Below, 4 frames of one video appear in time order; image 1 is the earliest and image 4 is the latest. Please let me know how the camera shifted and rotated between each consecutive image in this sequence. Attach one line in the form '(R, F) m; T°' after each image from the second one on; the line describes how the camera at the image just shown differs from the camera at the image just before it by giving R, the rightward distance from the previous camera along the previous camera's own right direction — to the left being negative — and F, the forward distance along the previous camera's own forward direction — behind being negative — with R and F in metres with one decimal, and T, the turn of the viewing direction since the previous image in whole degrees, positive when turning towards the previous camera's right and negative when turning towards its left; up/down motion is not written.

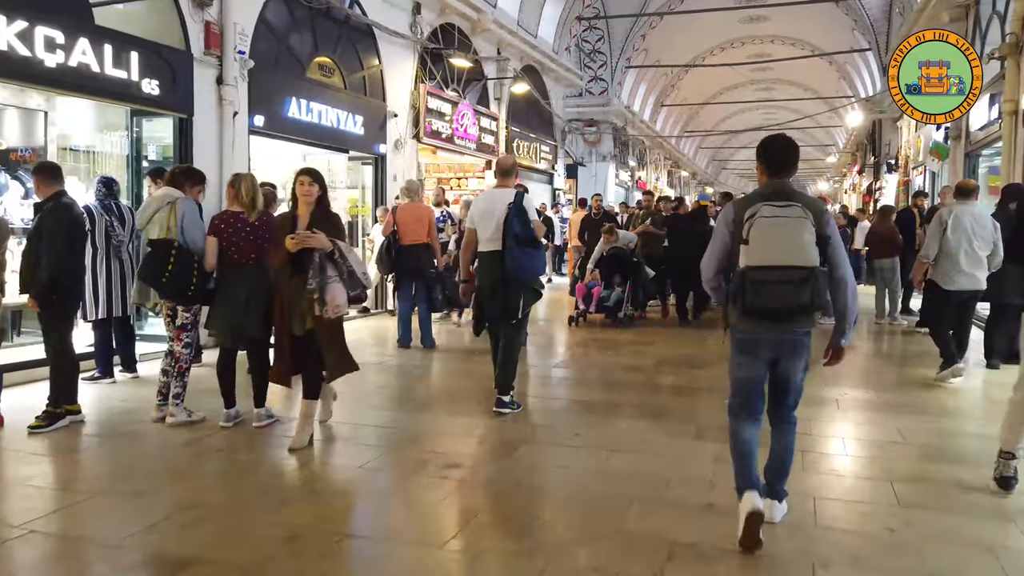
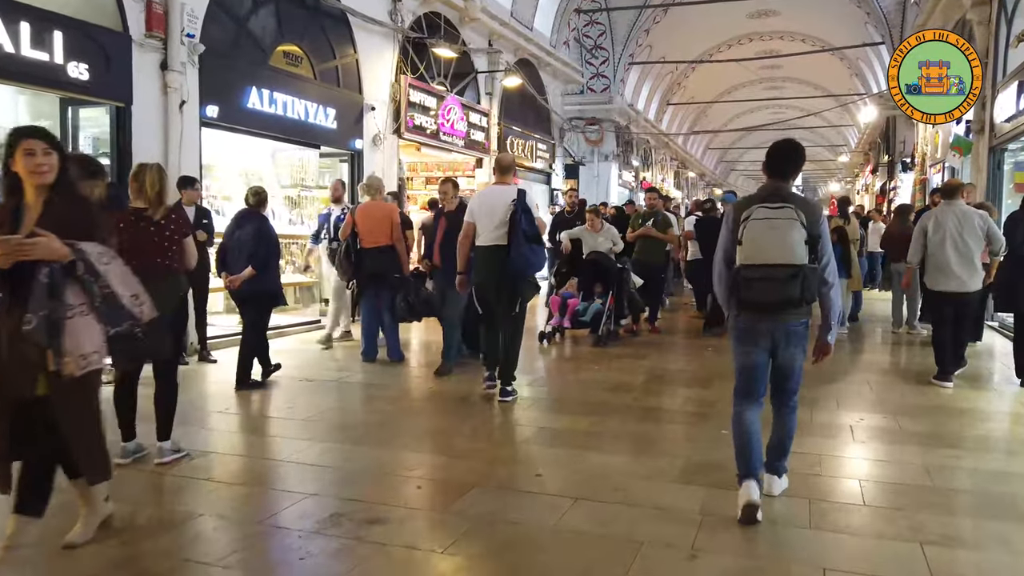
(+0.3, +0.7) m; -1°
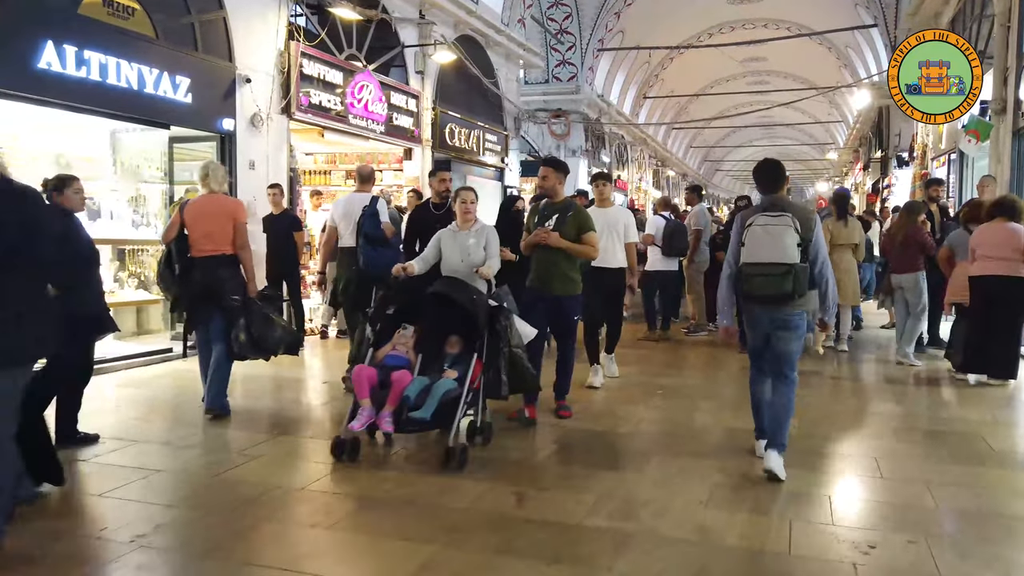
(+0.8, +1.9) m; +1°
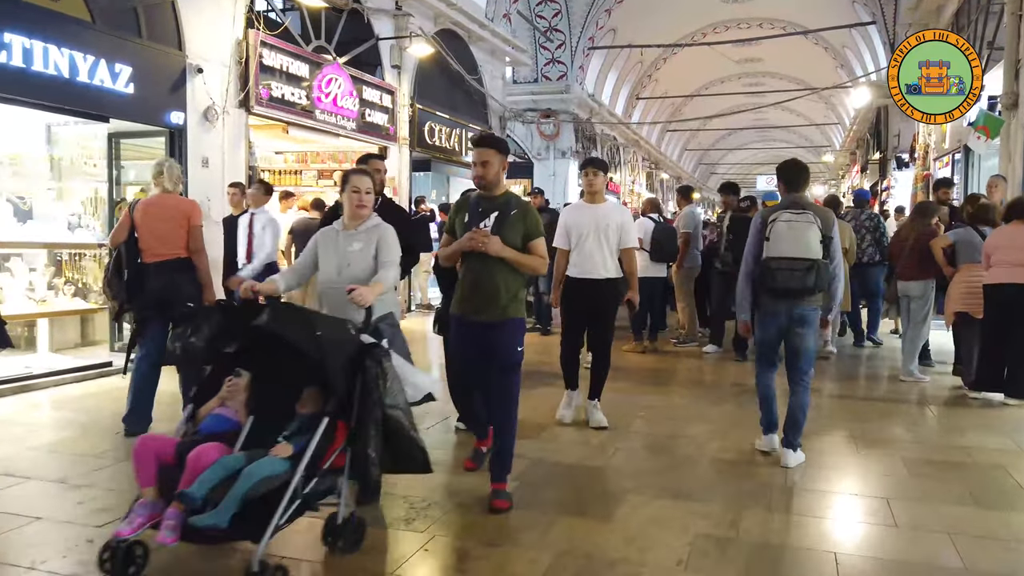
(+0.2, +0.6) m; 0°
